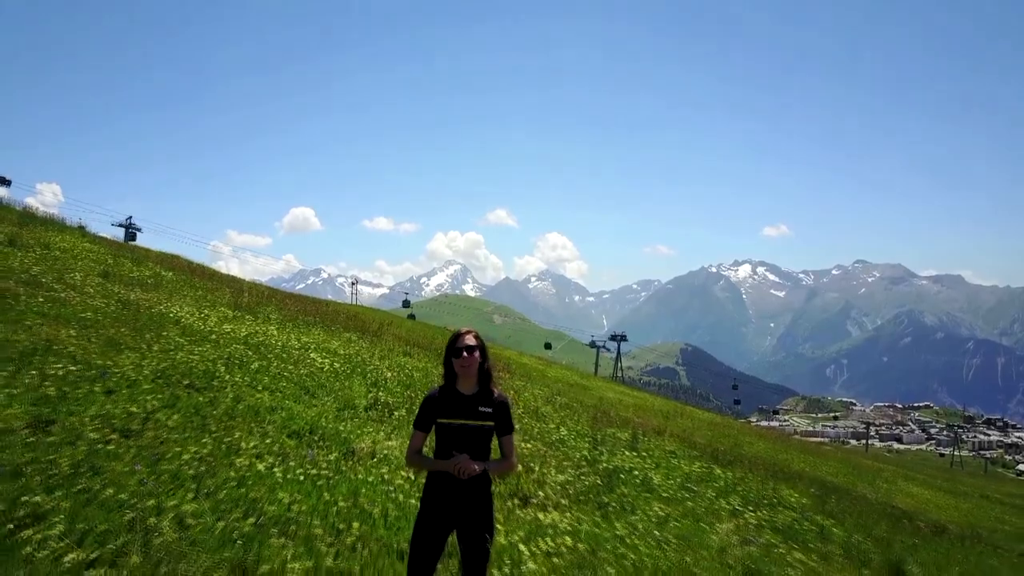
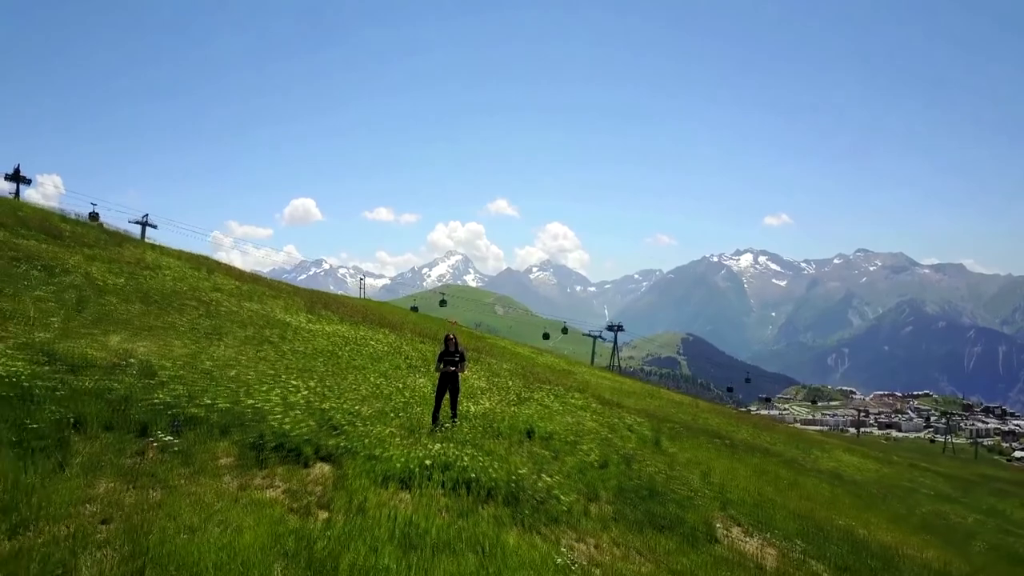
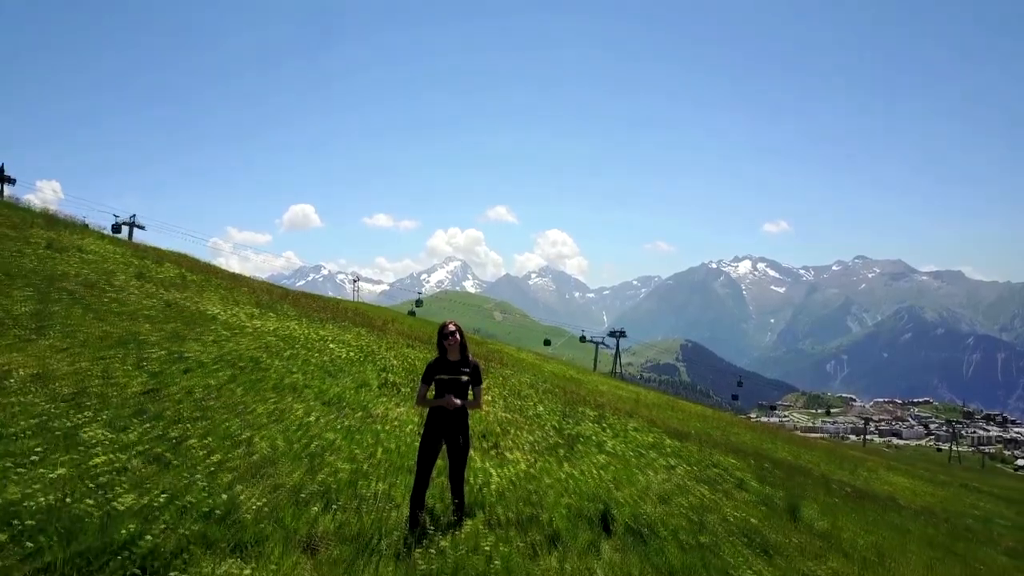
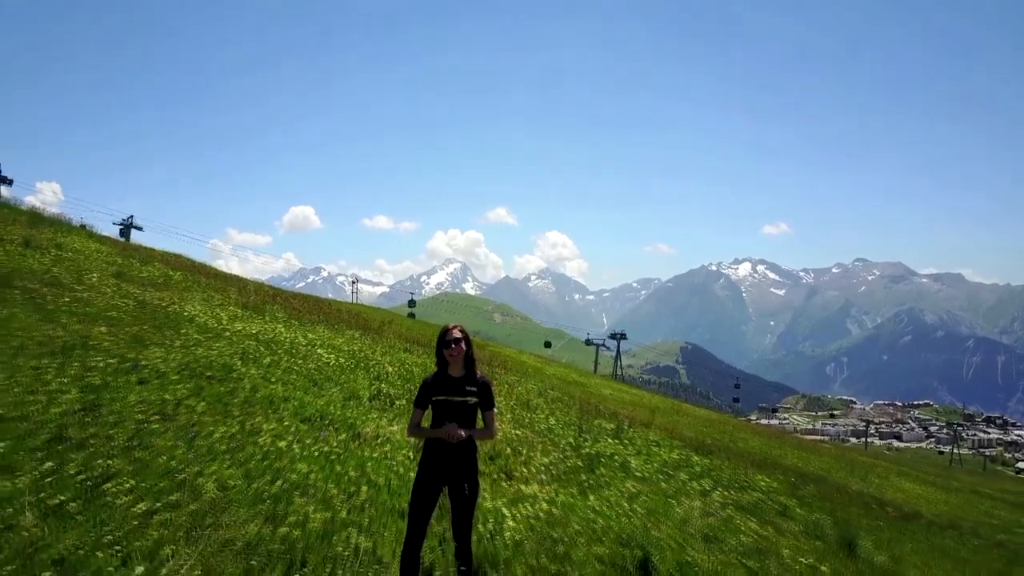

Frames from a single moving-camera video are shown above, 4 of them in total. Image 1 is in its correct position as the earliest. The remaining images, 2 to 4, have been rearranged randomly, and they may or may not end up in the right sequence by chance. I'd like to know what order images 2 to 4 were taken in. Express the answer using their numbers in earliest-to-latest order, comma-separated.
4, 3, 2
